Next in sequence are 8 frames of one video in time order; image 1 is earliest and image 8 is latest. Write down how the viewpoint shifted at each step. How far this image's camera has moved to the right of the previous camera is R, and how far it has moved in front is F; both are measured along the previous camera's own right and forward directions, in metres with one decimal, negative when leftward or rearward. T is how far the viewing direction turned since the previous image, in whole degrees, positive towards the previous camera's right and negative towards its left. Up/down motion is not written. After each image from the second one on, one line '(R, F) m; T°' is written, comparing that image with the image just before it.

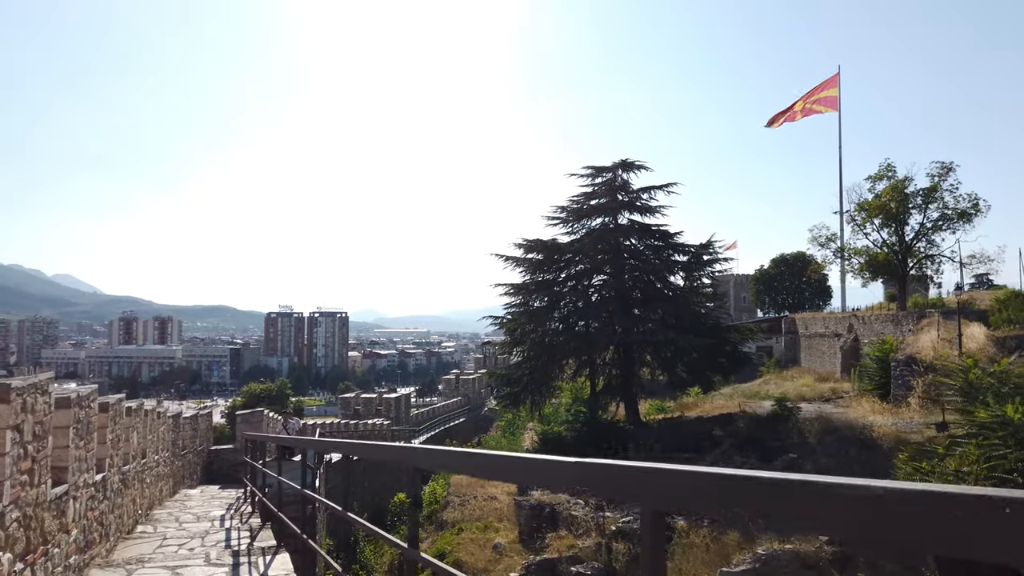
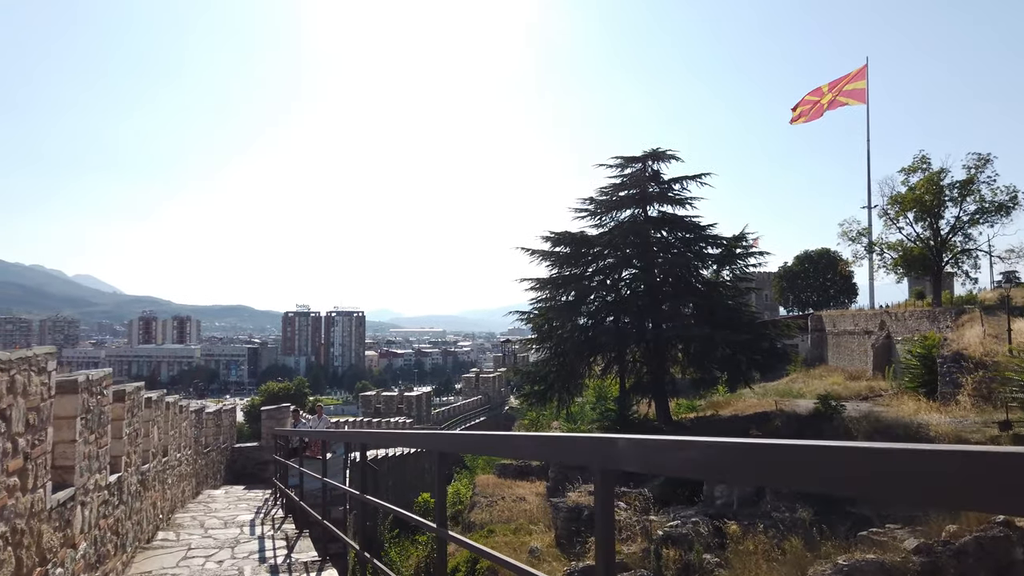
(-0.3, +0.5) m; -1°
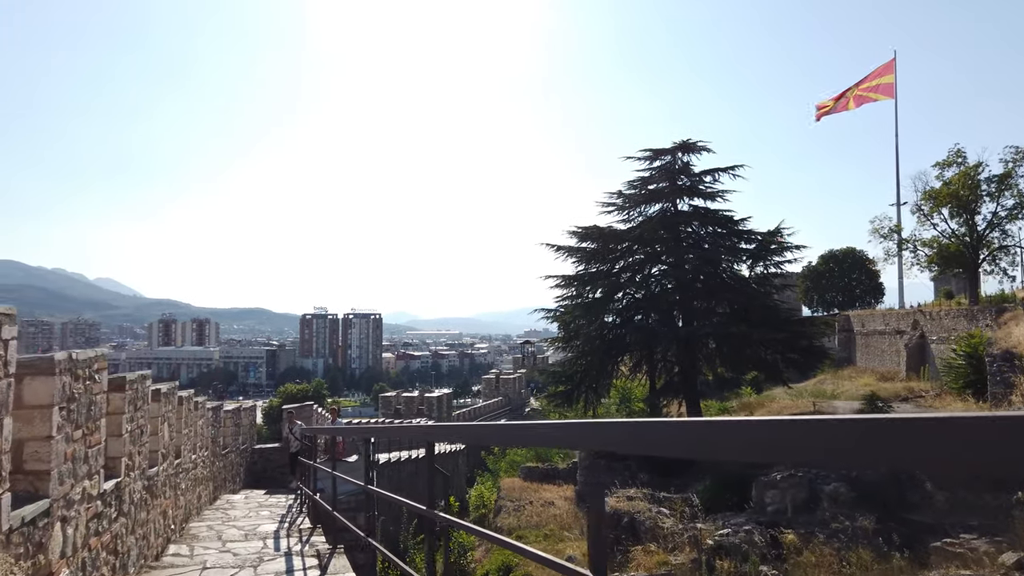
(-0.2, +0.5) m; -1°
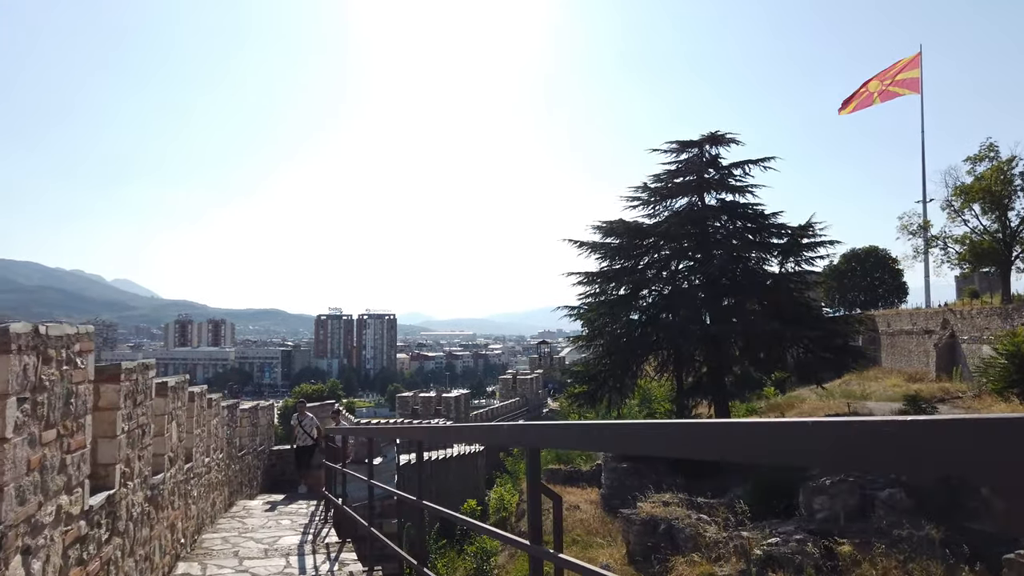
(-0.2, +0.5) m; -1°
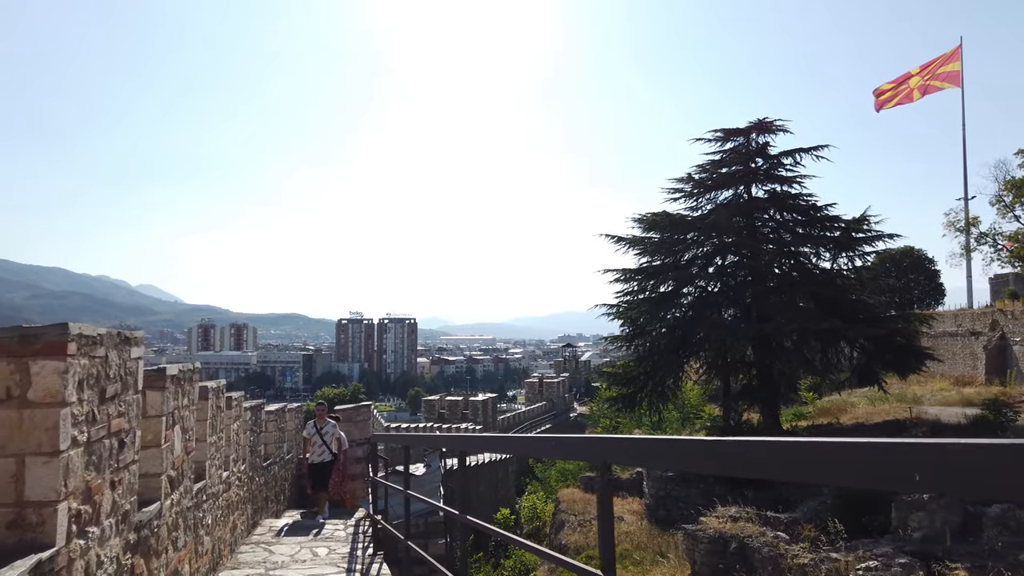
(-0.3, +0.8) m; -1°
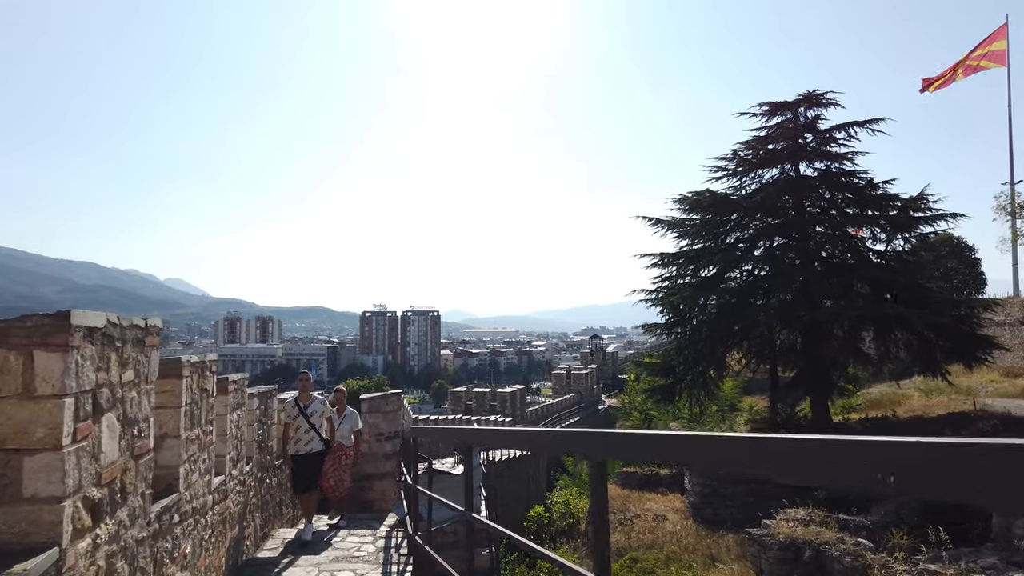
(-0.2, +0.8) m; -2°
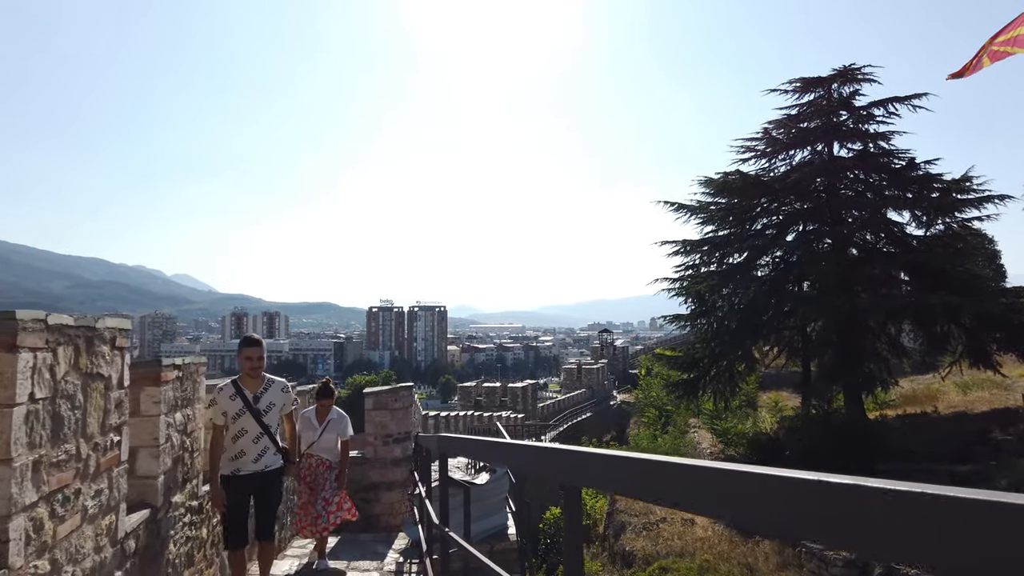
(-0.2, +0.8) m; 0°
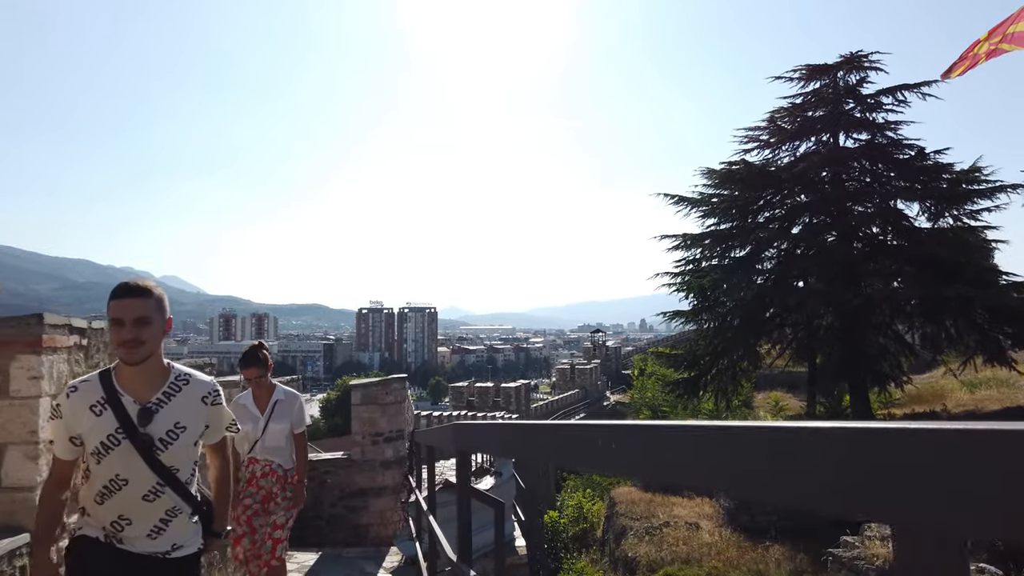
(-0.1, +0.5) m; +1°
